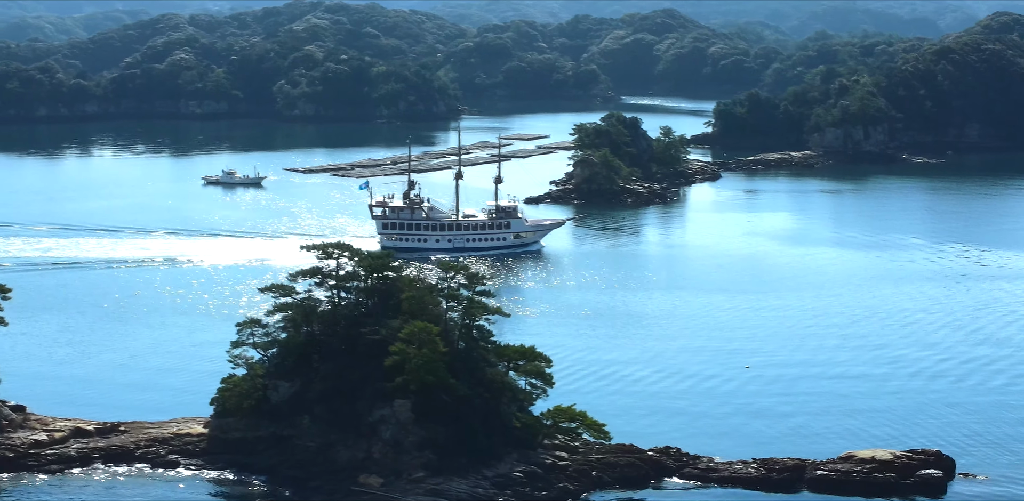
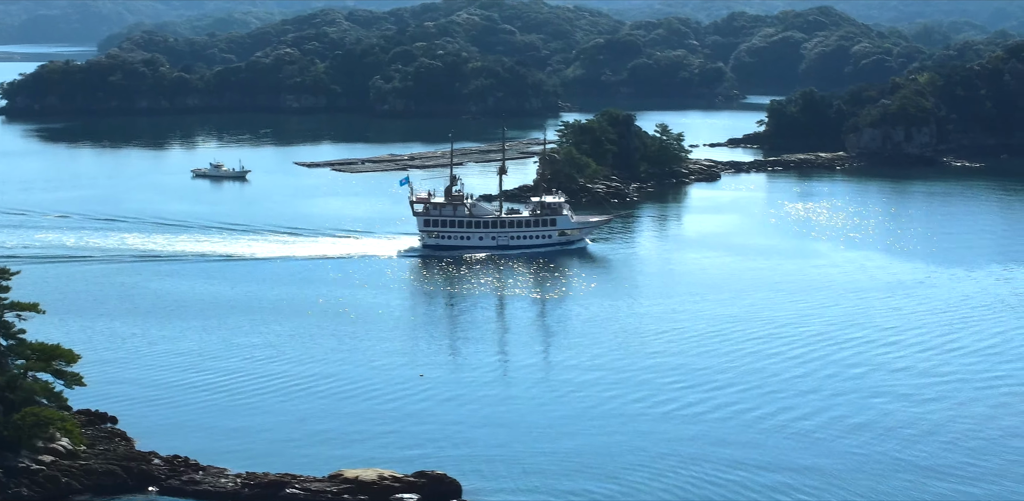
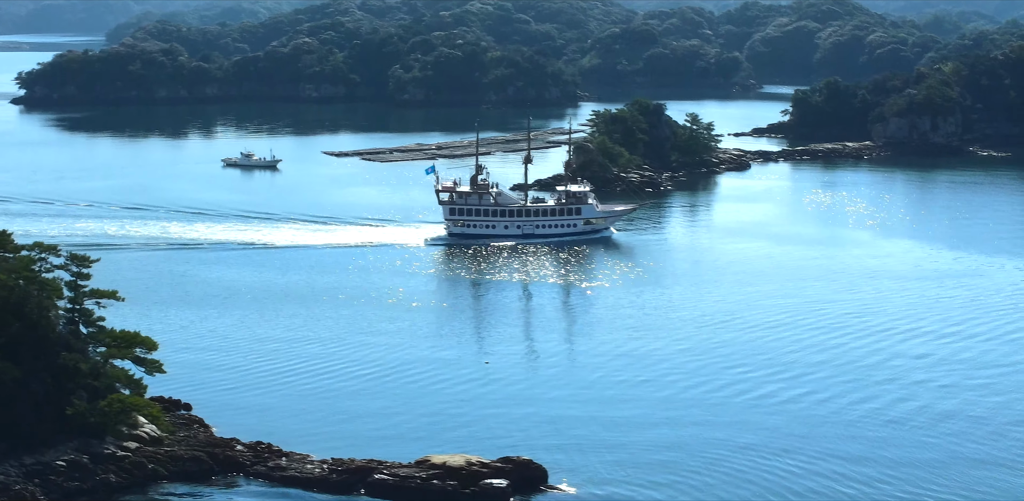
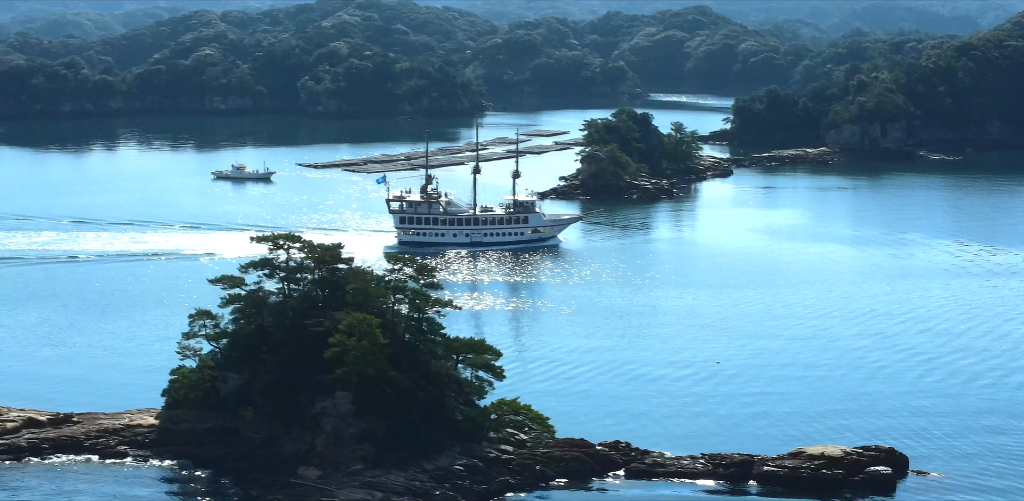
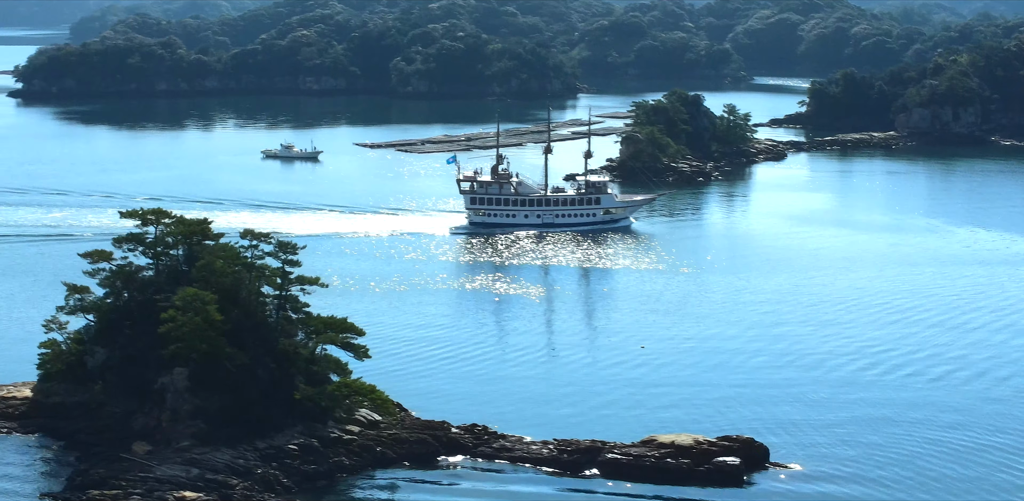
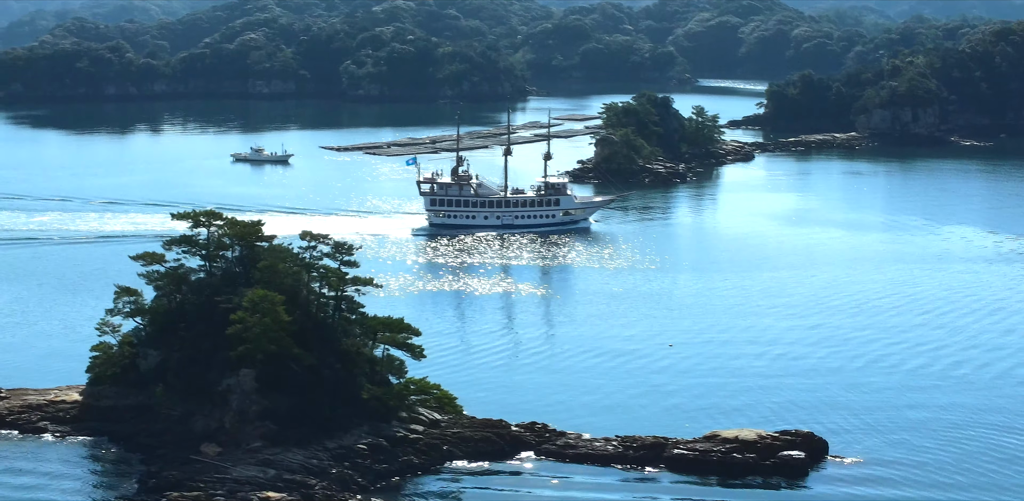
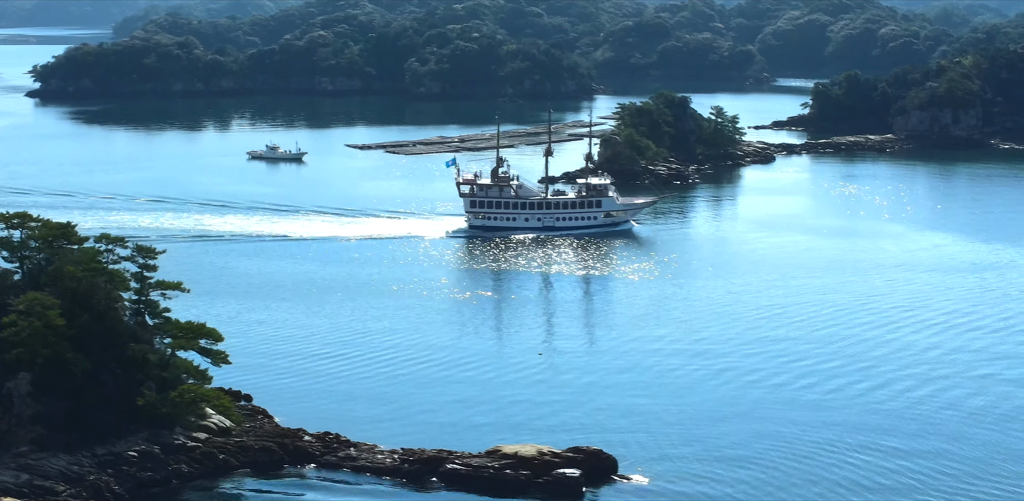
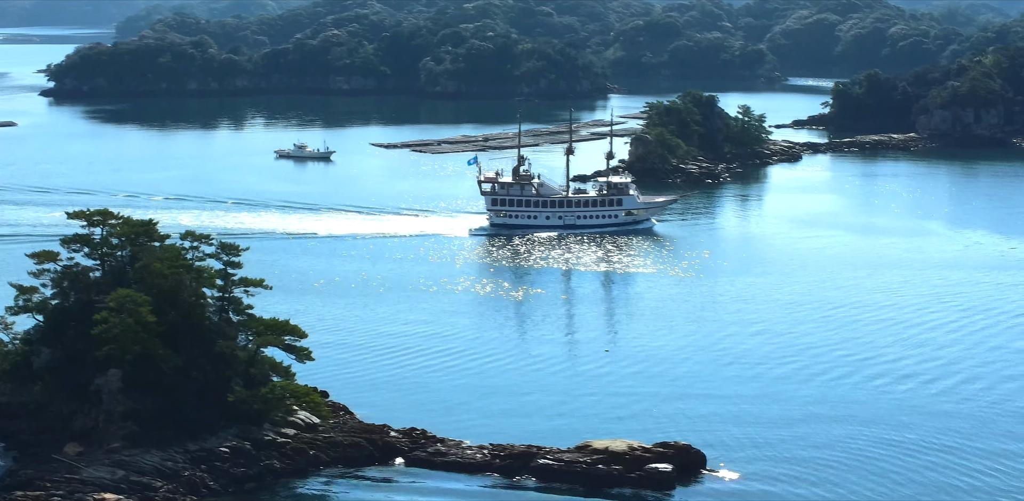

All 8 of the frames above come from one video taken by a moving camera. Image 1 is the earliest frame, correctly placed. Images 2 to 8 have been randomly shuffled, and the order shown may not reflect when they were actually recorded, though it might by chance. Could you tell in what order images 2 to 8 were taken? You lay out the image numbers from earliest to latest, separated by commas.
4, 6, 5, 8, 7, 3, 2
